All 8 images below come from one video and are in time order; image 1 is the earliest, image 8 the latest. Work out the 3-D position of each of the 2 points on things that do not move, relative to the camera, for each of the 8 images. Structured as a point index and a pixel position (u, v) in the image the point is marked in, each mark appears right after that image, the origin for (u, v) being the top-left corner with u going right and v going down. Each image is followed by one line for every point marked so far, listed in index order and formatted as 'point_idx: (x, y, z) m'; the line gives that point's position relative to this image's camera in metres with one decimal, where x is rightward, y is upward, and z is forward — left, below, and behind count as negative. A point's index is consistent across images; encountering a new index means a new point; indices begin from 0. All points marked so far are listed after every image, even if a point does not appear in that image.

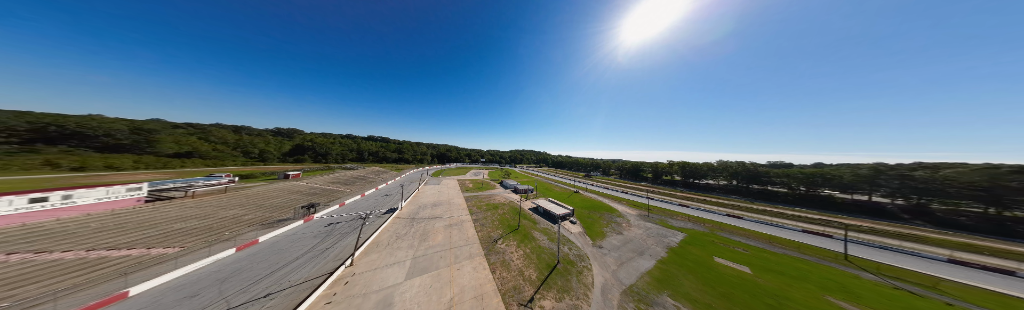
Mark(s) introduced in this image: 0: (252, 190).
0: (-31.6, -4.3, +16.0) m
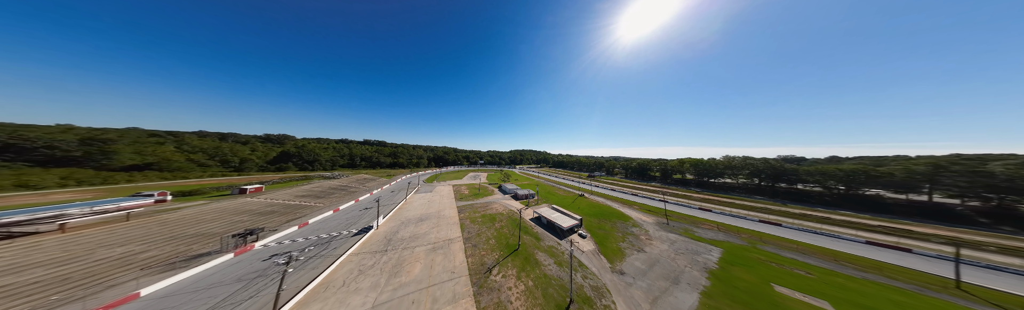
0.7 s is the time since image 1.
0: (-31.9, -5.6, +12.6) m
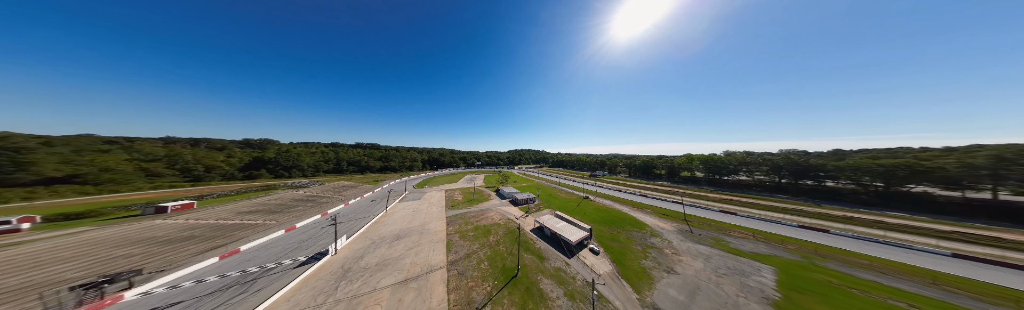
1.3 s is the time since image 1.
0: (-32.3, -6.2, +8.5) m
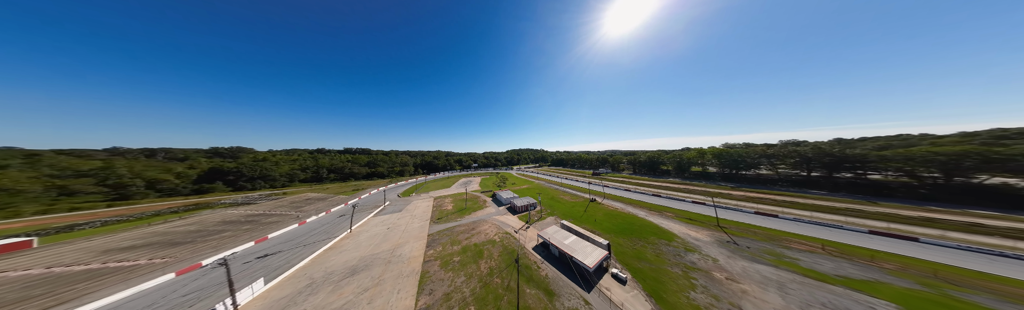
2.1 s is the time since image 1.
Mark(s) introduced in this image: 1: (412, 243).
0: (-32.7, -7.1, +3.5) m
1: (-14.0, -12.2, +18.5) m
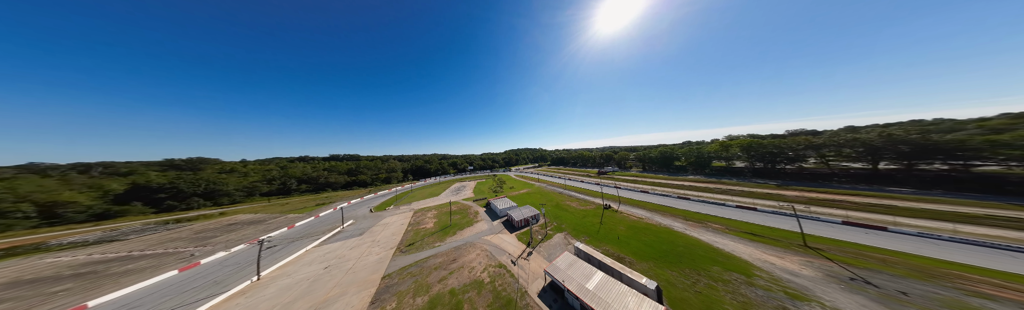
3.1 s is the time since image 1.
0: (-33.3, -7.8, -3.2) m
1: (-14.5, -12.5, +11.8) m
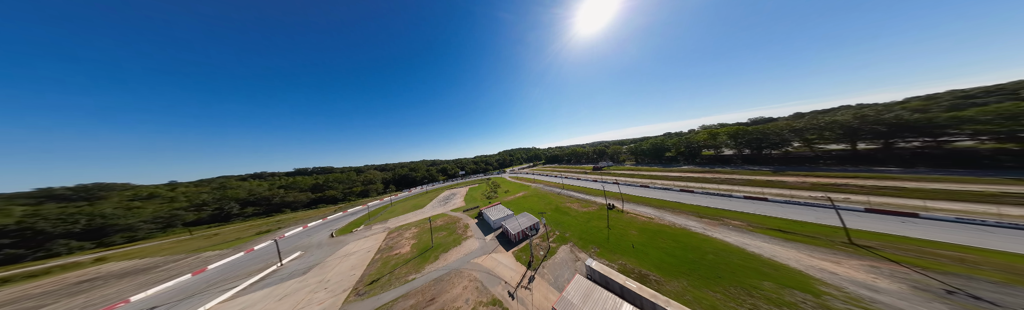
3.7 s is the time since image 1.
0: (-32.3, -9.8, -9.2) m
1: (-14.2, -13.4, +7.0) m
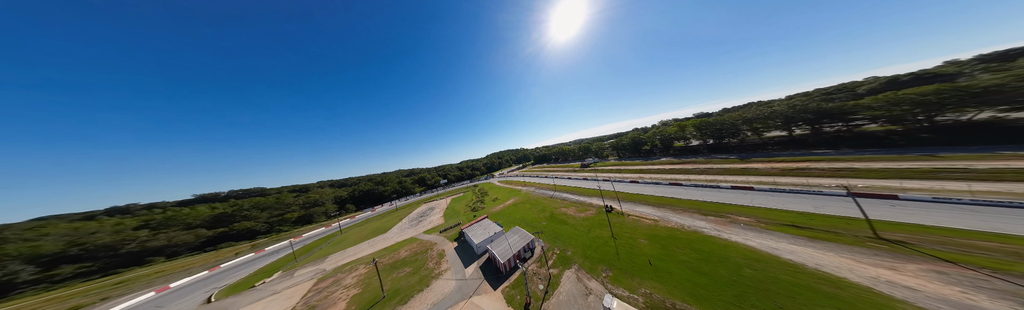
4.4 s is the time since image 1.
0: (-29.5, -12.0, -18.4) m
1: (-13.5, -14.7, 0.0) m
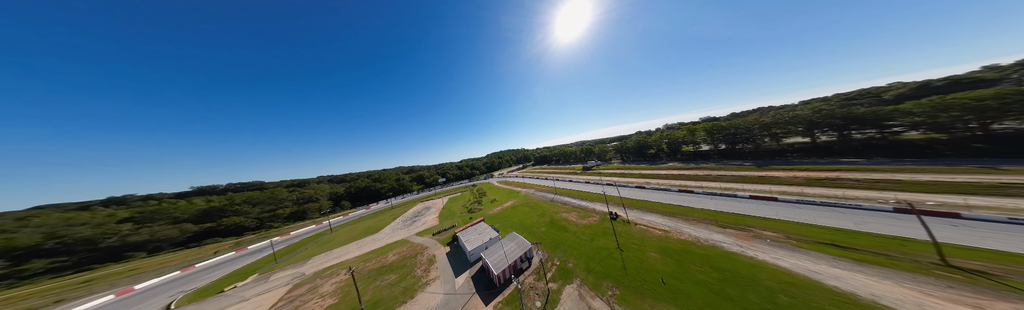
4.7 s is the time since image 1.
0: (-30.4, -11.2, -19.7) m
1: (-14.3, -14.3, -1.5) m
